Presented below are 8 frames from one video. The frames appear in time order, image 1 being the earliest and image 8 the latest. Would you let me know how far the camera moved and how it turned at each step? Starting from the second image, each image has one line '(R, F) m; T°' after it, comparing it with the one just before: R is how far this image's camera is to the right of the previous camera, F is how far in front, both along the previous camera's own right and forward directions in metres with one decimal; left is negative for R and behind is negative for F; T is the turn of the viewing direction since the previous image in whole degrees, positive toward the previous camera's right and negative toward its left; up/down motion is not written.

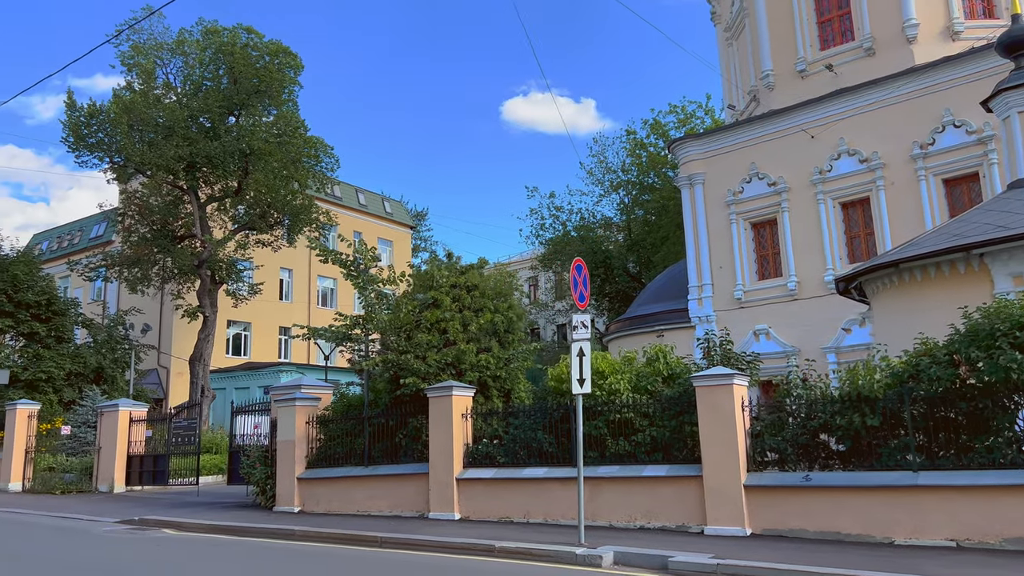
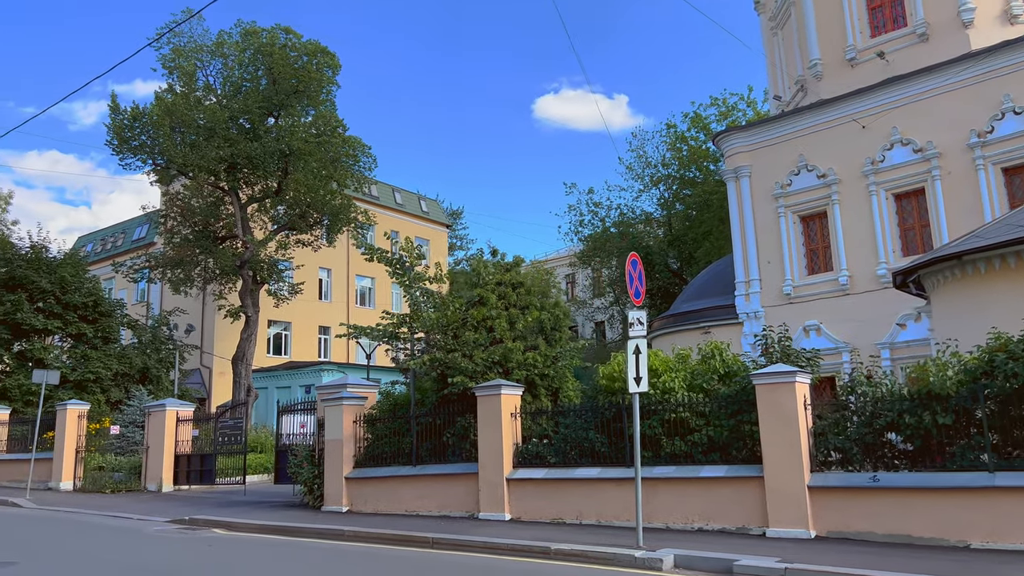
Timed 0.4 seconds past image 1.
(-0.2, +0.2) m; -2°
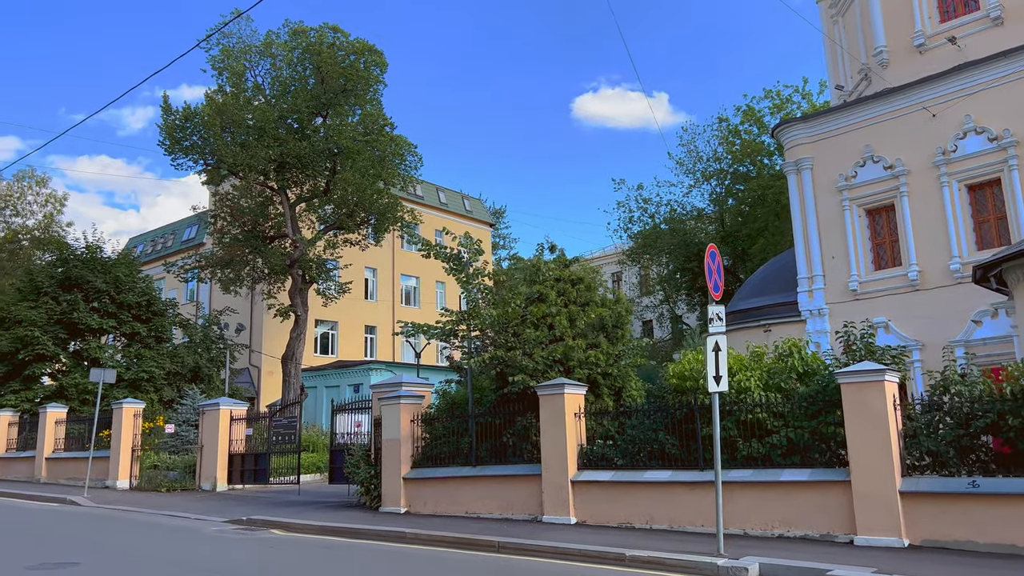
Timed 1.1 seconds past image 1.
(-0.3, +0.4) m; -3°
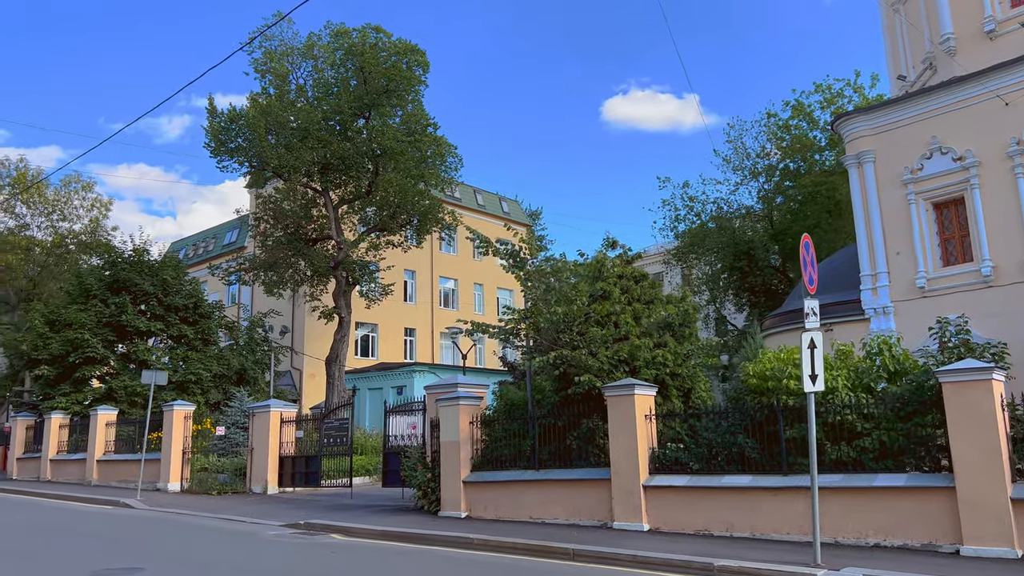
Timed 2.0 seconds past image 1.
(-0.5, +0.4) m; -2°
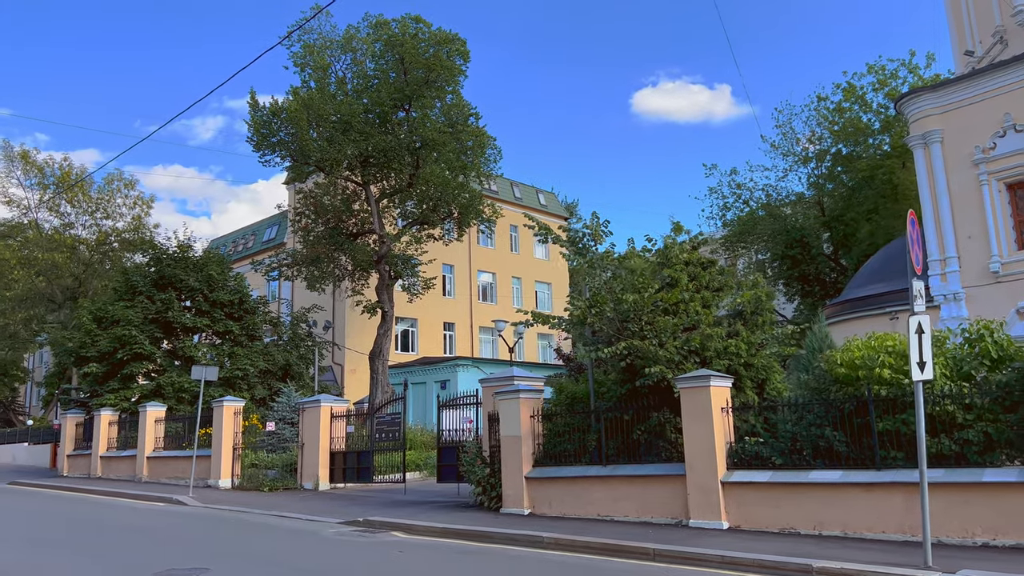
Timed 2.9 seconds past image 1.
(-0.5, +0.5) m; -2°
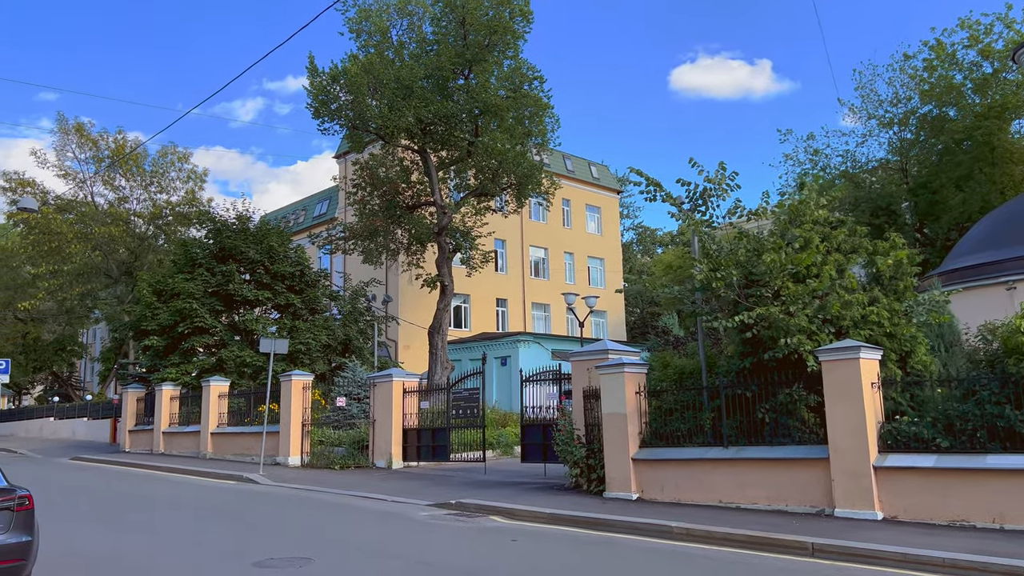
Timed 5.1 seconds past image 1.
(-1.0, +1.1) m; -3°
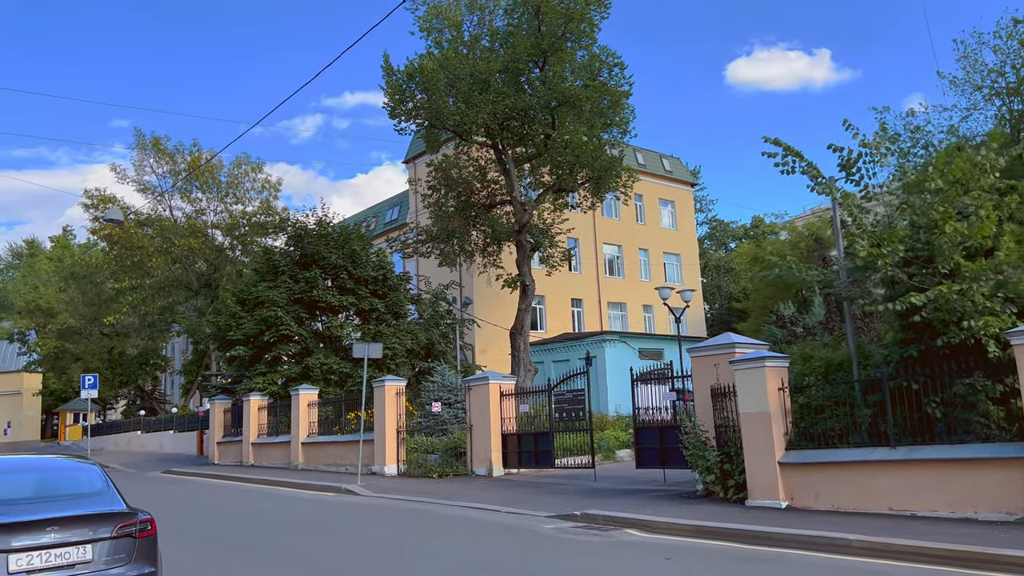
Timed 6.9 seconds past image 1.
(-0.8, +1.0) m; -4°
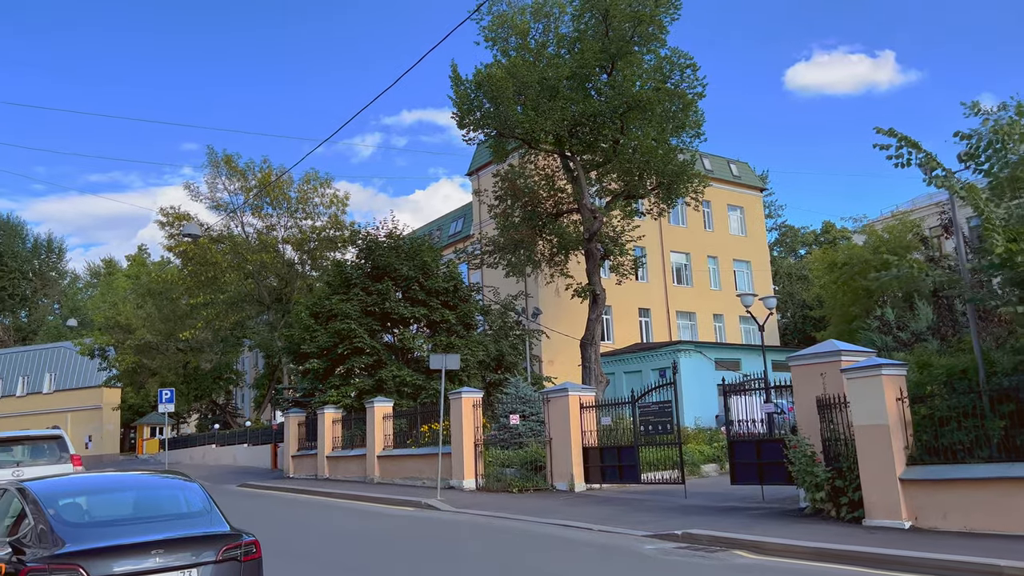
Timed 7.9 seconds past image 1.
(-0.4, +0.5) m; -4°
